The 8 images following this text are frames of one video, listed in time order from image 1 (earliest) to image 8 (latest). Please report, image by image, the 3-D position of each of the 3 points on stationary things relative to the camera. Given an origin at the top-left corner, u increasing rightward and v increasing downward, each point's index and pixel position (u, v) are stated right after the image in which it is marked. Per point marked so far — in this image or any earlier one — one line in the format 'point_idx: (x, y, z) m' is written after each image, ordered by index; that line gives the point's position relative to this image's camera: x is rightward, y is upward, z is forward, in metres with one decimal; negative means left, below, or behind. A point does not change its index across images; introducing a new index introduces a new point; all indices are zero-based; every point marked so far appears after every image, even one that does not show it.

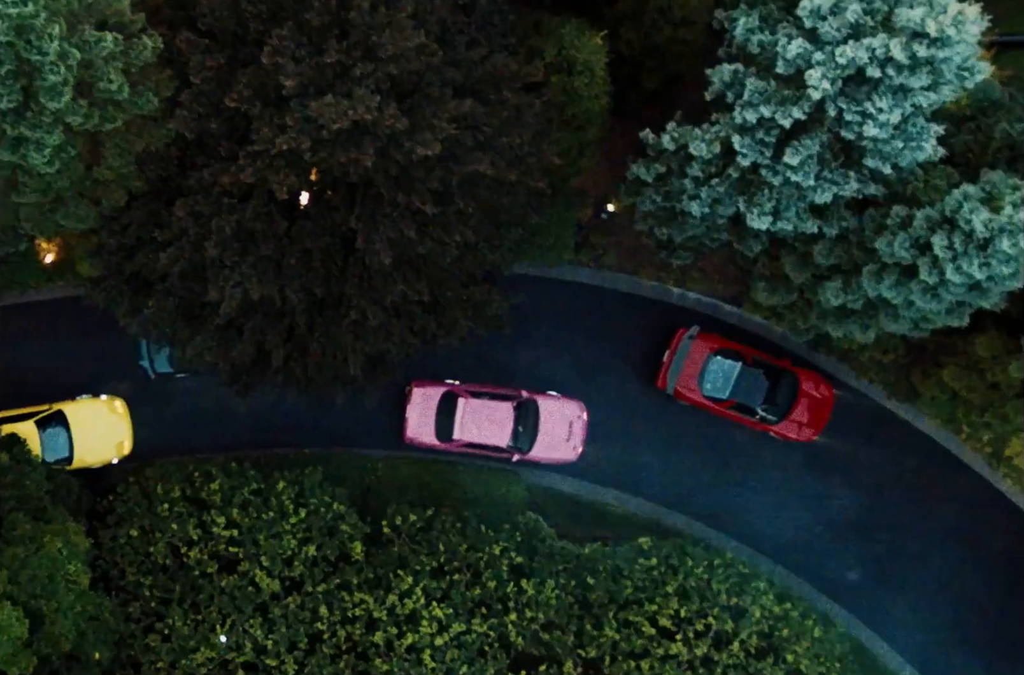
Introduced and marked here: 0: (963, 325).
0: (+6.4, +0.3, +13.8) m
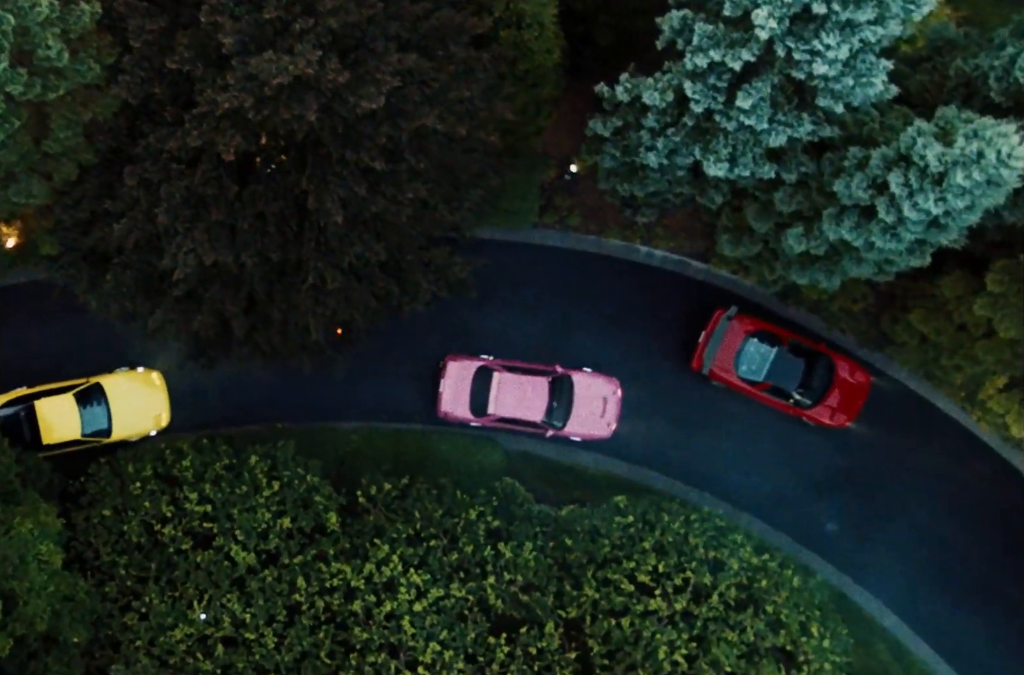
0: (+6.1, +1.0, +12.6) m
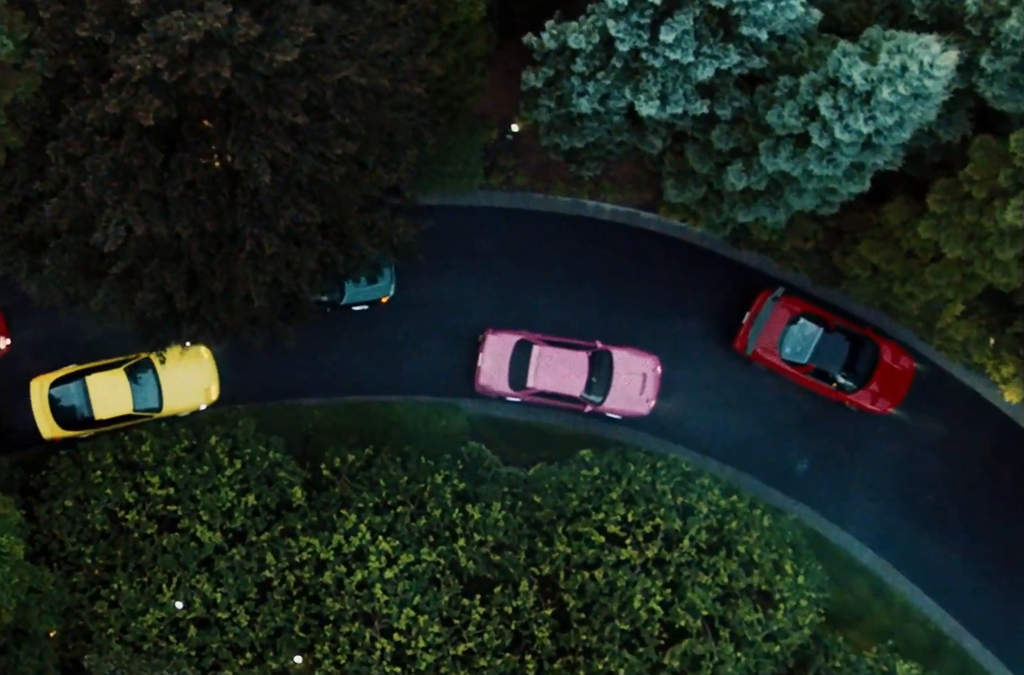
0: (+5.2, +2.1, +12.6) m
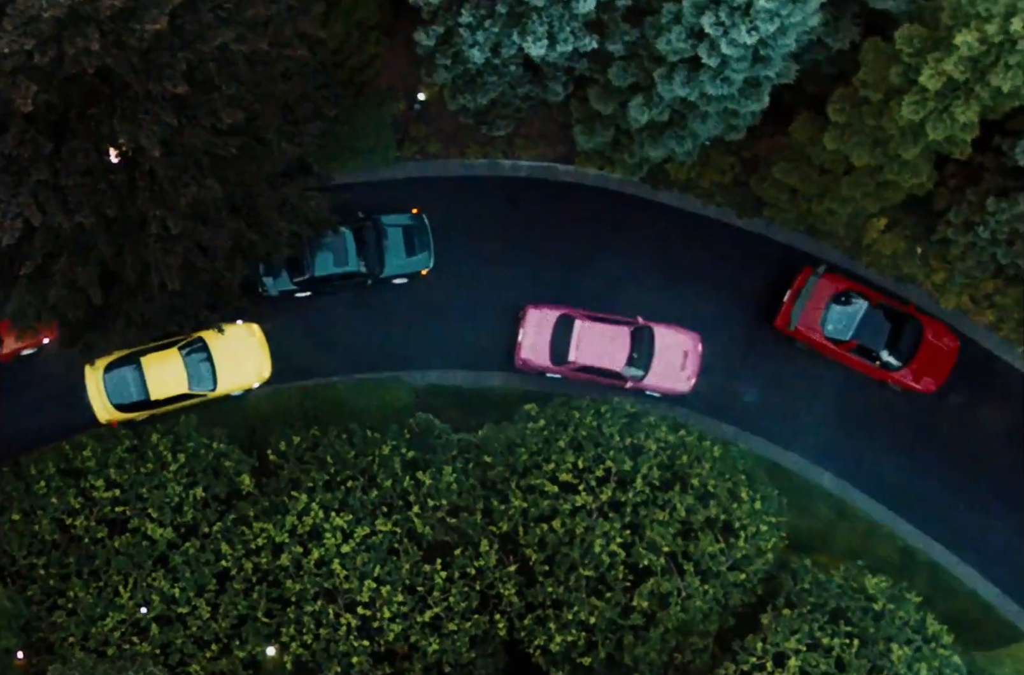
0: (+3.7, +3.4, +12.7) m
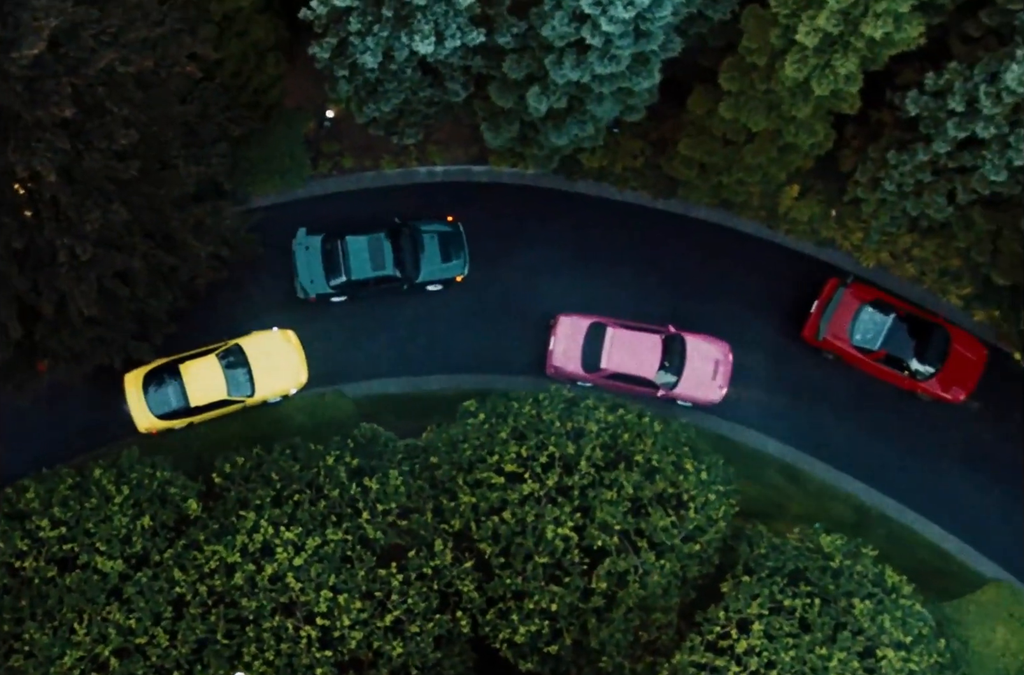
0: (+2.2, +3.9, +13.1) m
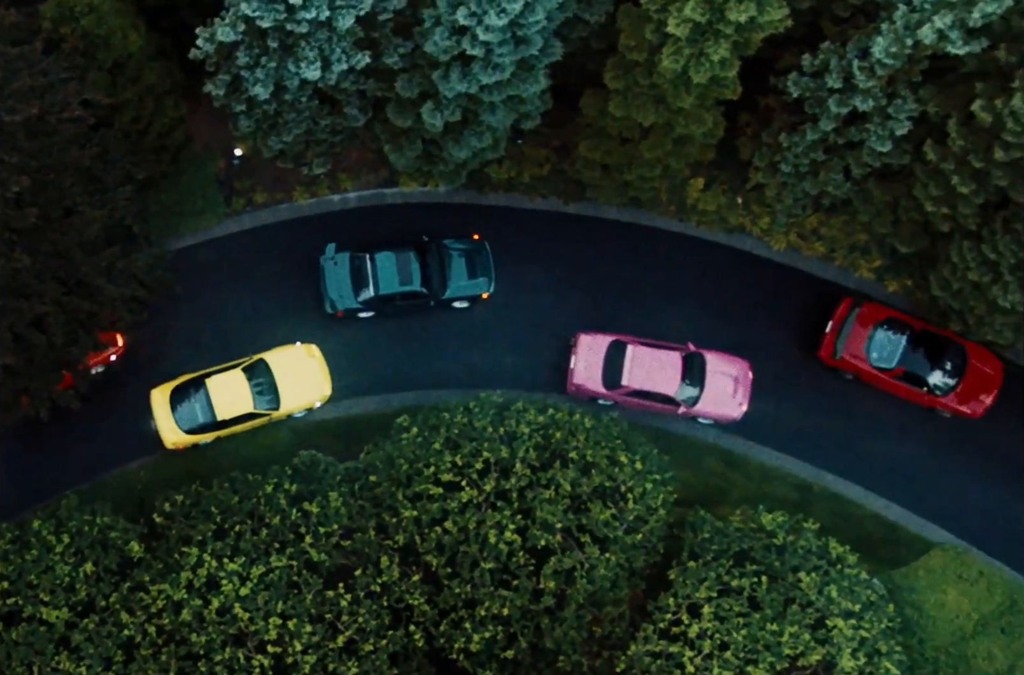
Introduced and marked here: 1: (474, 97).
0: (+0.5, +3.9, +13.6) m
1: (-0.6, +3.8, +13.5) m
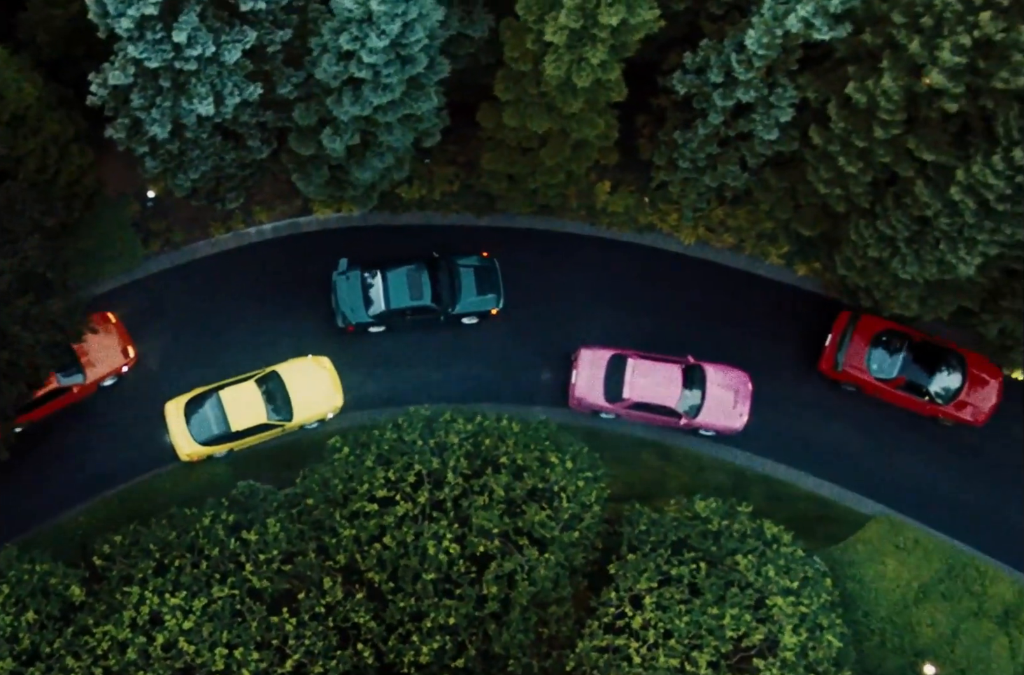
0: (-1.2, +3.8, +14.0) m
1: (-2.3, +3.5, +13.9) m
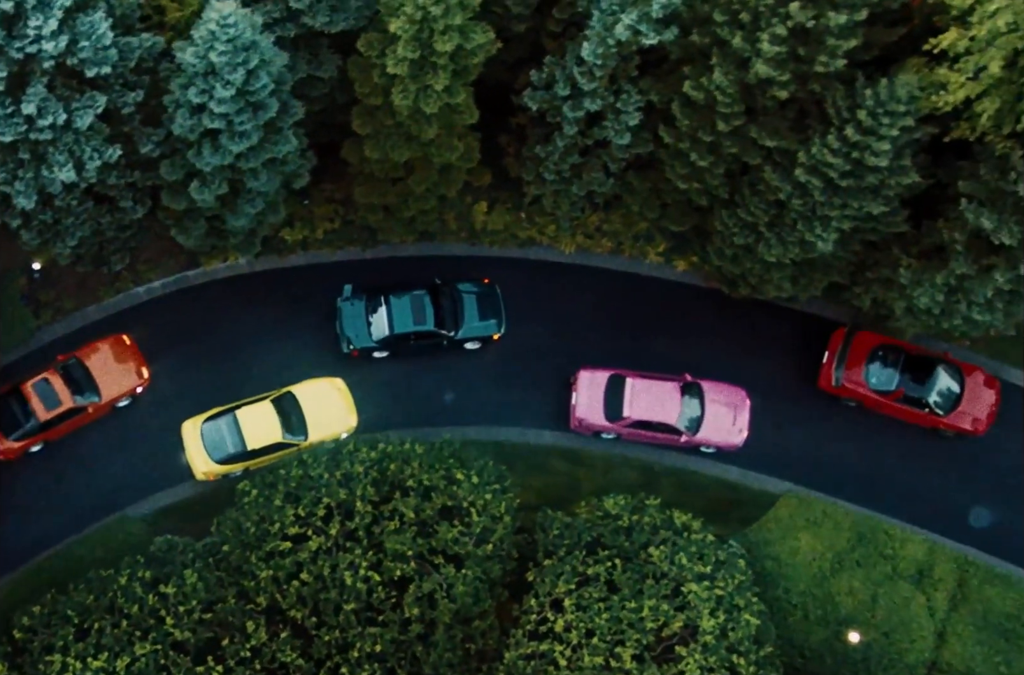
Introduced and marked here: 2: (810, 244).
0: (-3.5, +3.2, +14.5) m
1: (-4.6, +2.8, +14.4) m
2: (+5.2, +1.6, +15.3) m
